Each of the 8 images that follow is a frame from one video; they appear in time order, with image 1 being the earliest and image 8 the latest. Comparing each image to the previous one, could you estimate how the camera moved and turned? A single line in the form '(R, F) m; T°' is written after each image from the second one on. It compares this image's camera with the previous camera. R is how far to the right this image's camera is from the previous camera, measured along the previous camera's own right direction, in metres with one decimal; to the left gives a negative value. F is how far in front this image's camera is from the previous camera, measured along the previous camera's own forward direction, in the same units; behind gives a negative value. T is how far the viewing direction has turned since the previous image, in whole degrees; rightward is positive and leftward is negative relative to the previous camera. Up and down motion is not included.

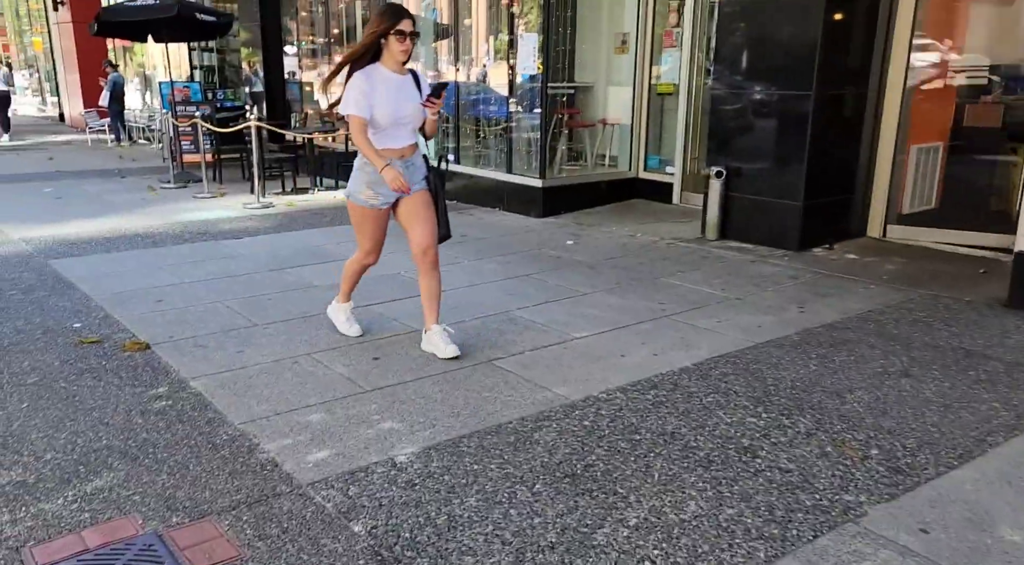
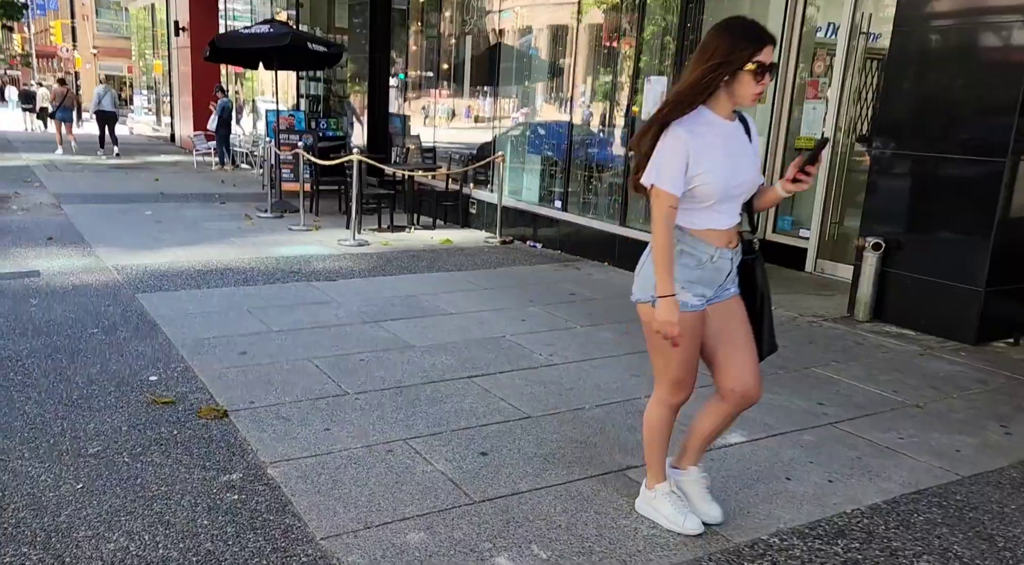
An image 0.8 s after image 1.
(-0.2, +0.6) m; -5°
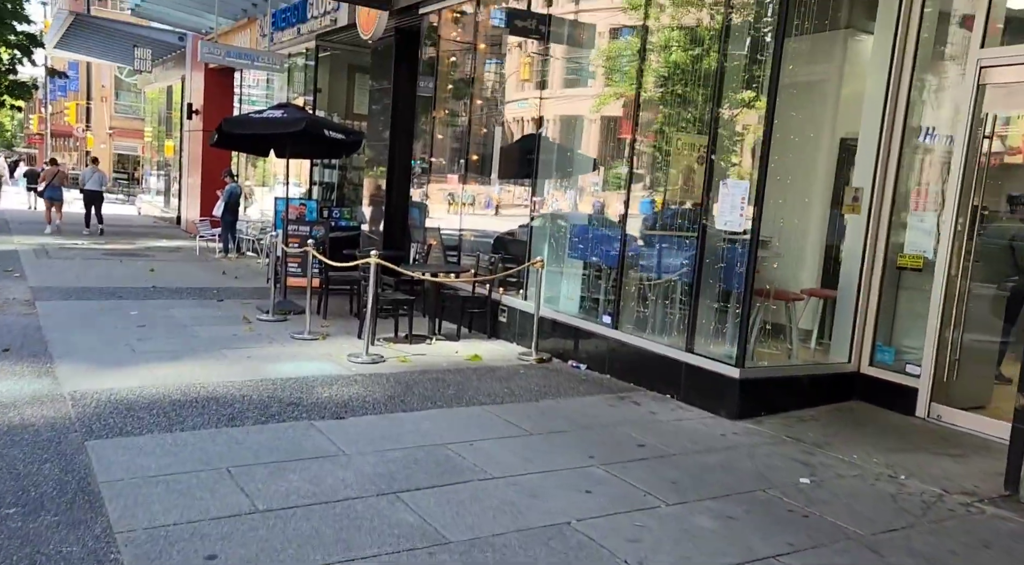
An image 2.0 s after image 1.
(-0.3, +1.2) m; 0°
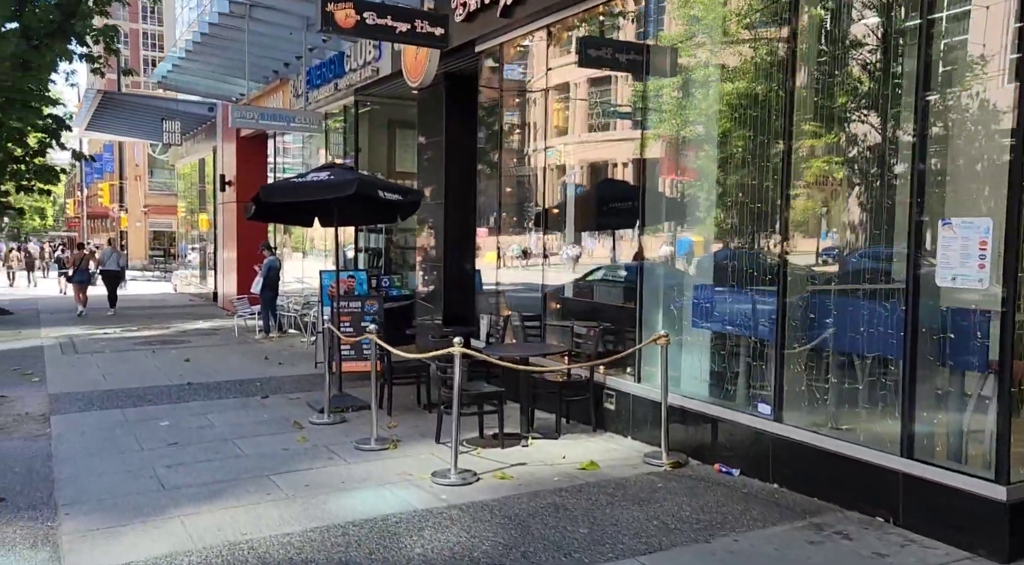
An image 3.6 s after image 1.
(-0.5, +1.6) m; -2°
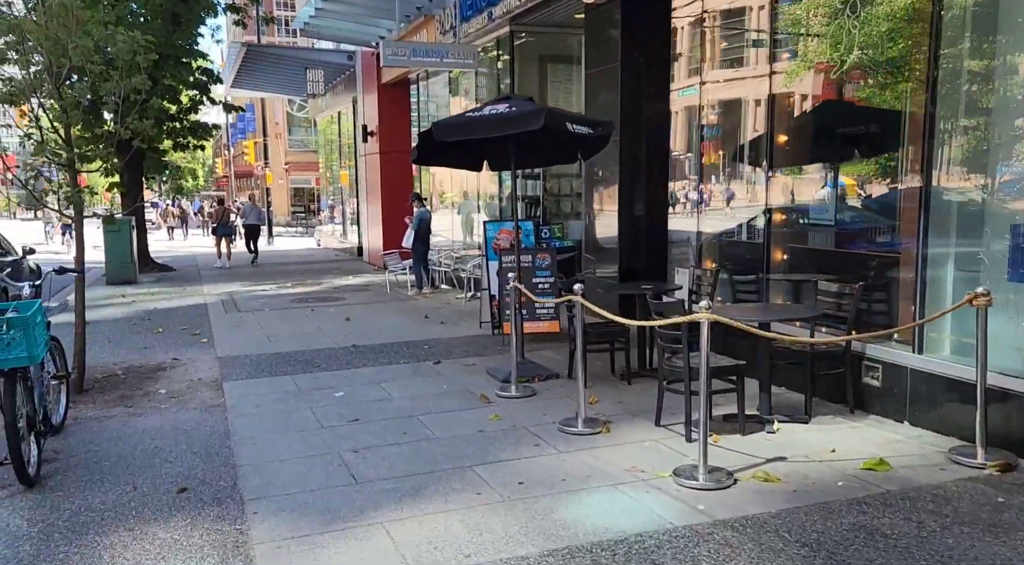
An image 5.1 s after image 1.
(-0.7, +1.2) m; -8°
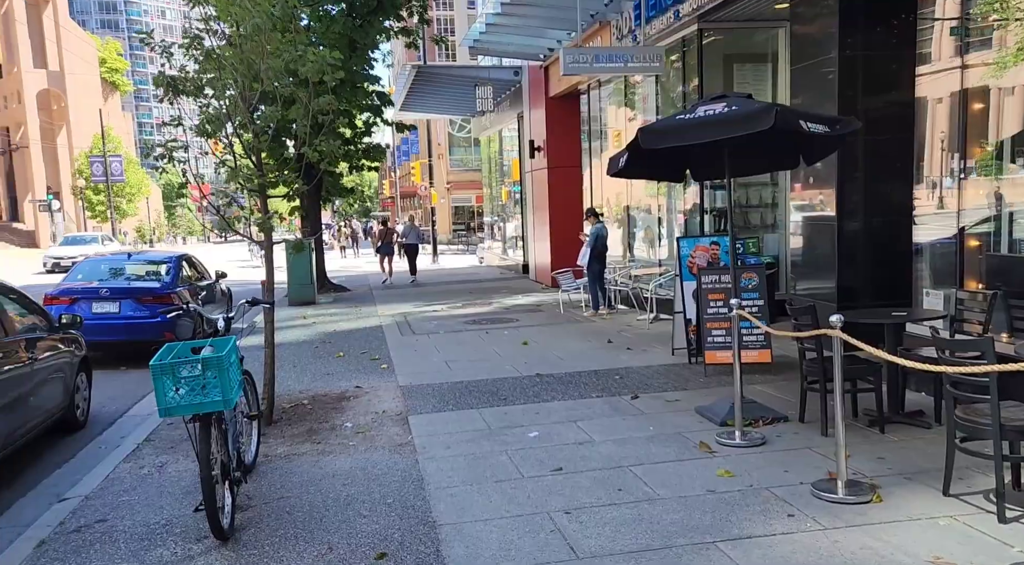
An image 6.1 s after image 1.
(-0.5, +0.9) m; -10°
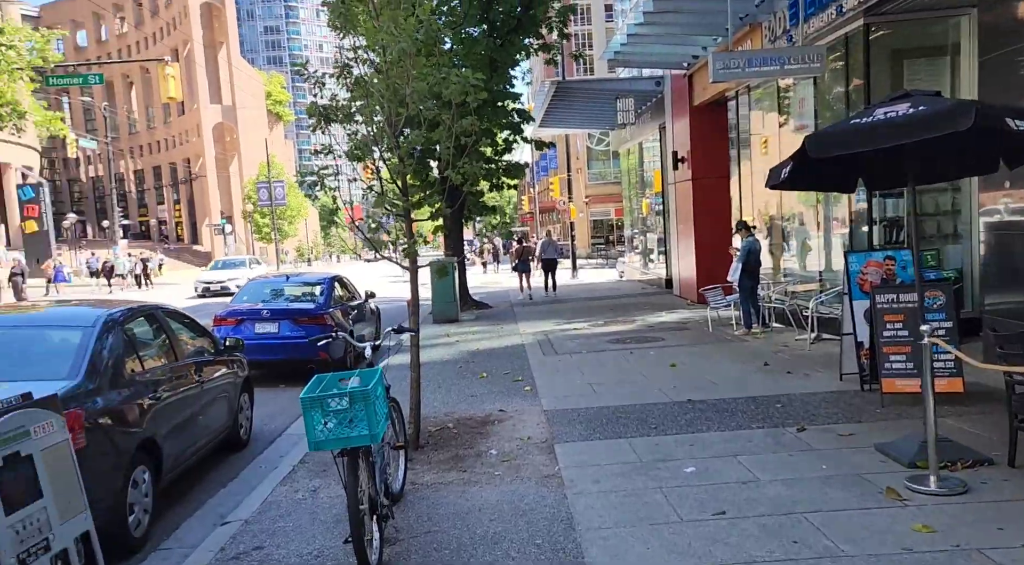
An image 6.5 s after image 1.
(-0.1, +0.5) m; -9°
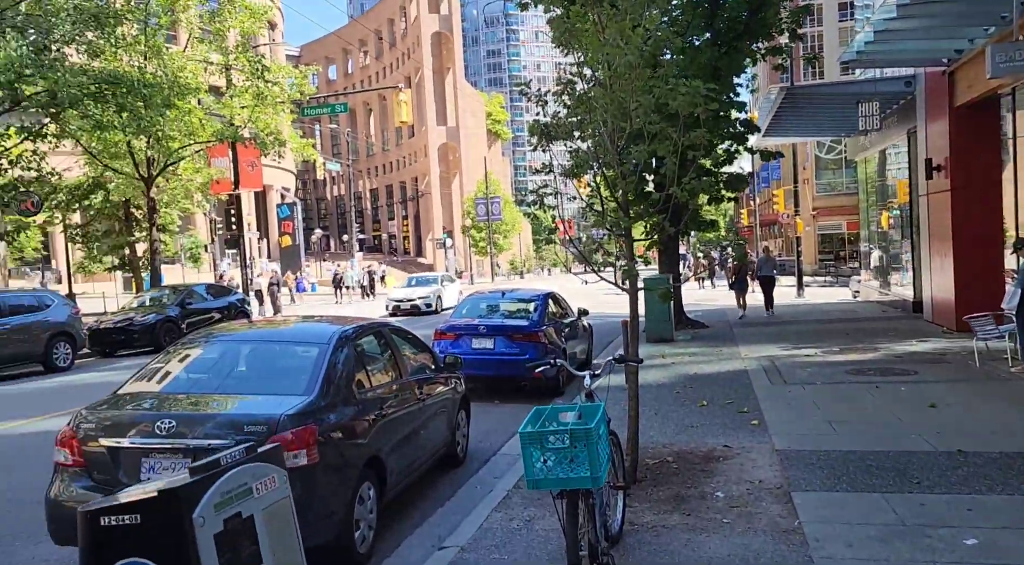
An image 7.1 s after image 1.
(-0.2, +0.9) m; -13°
